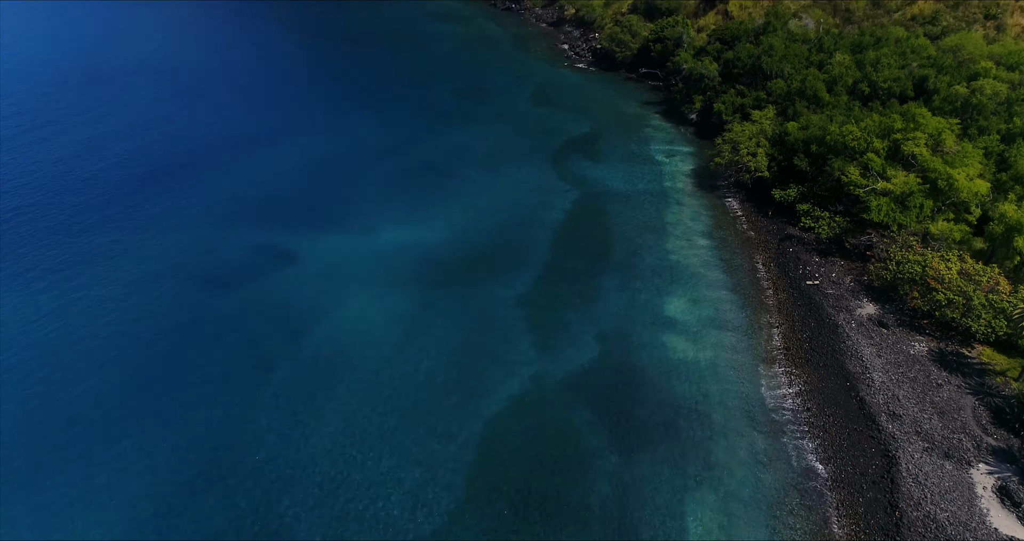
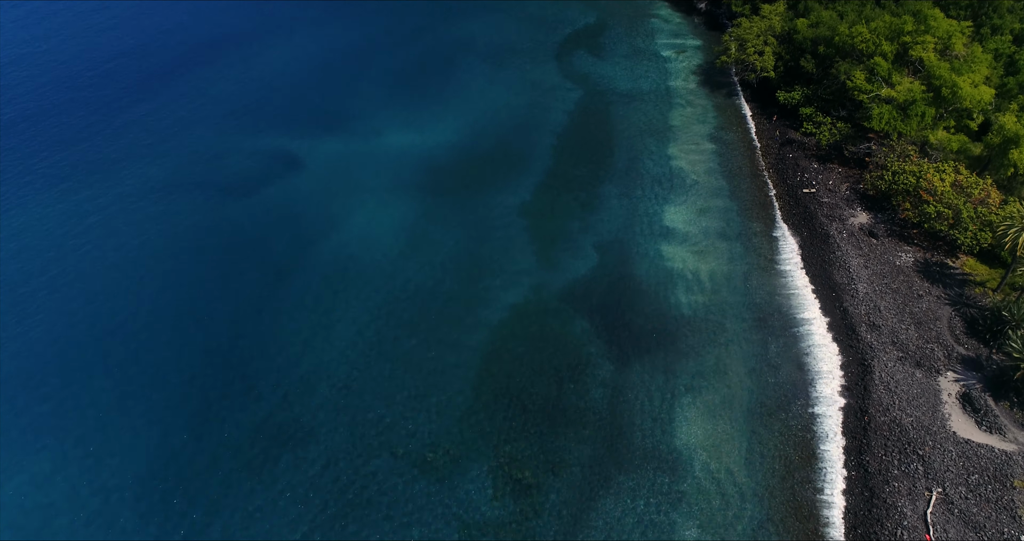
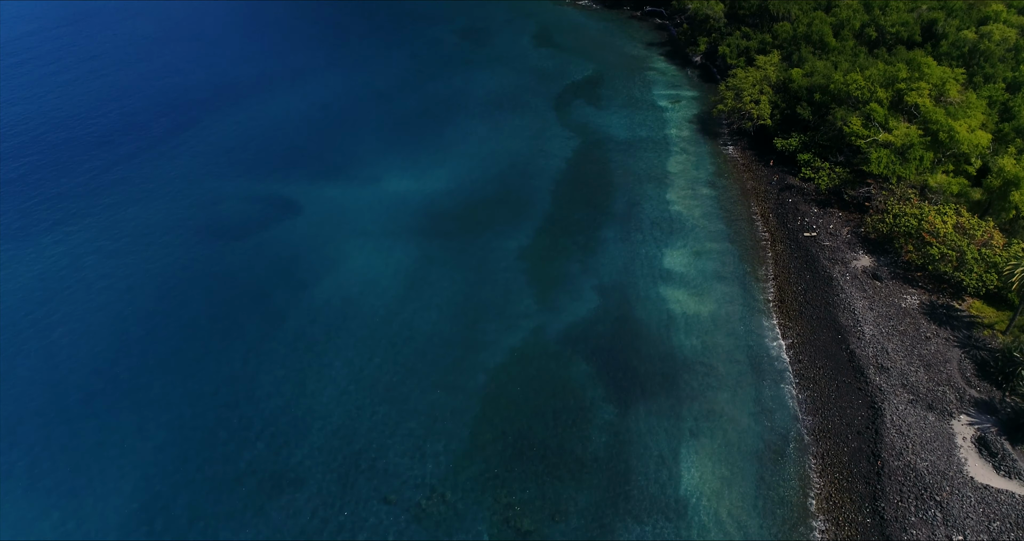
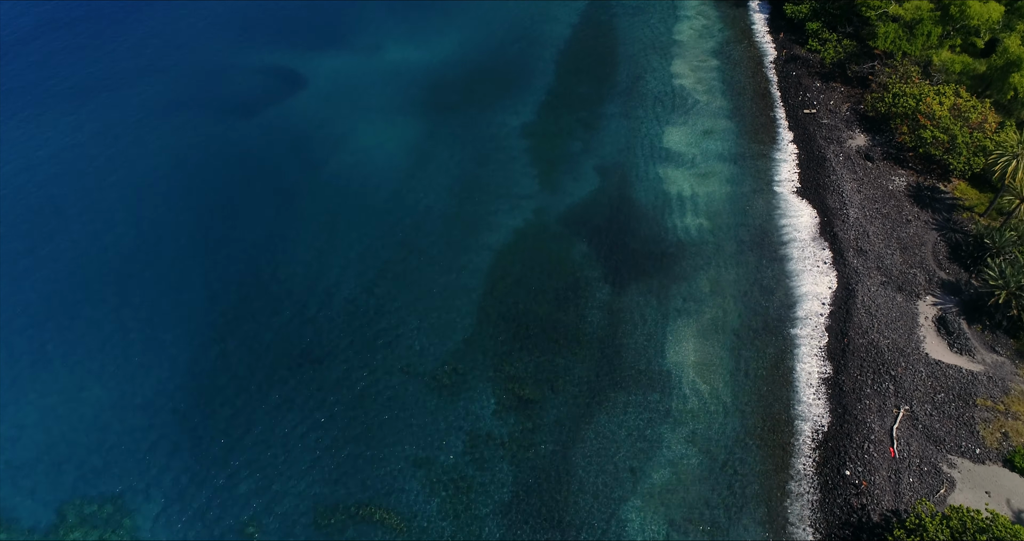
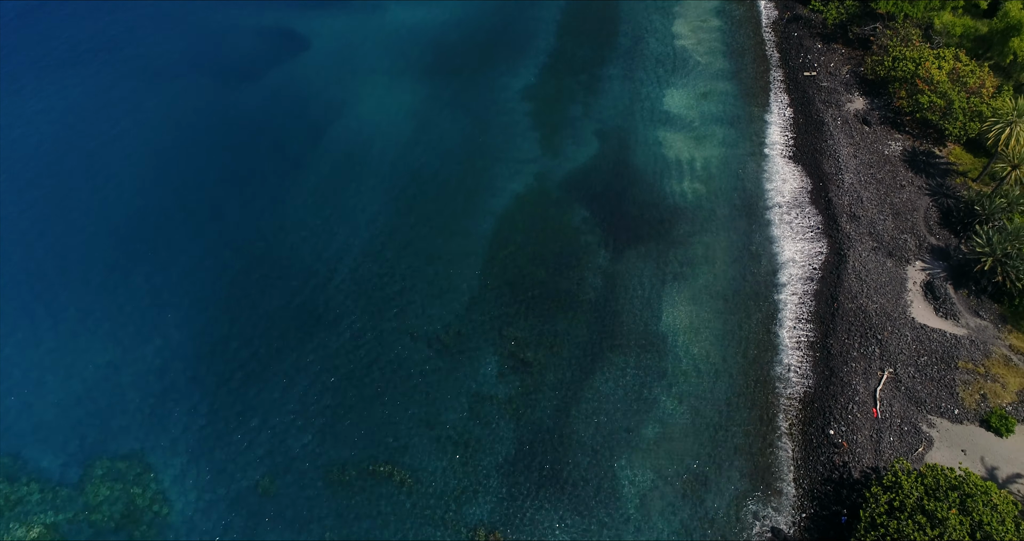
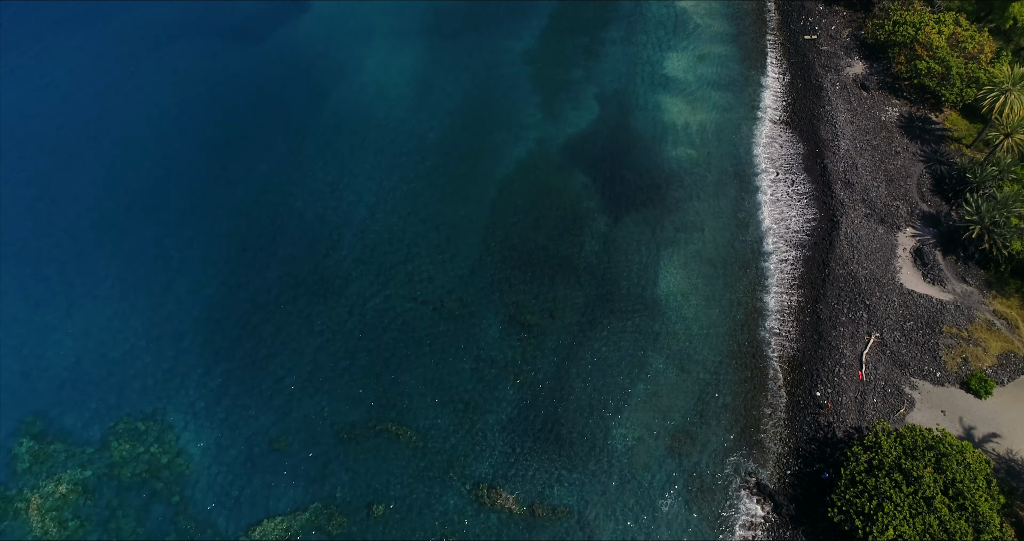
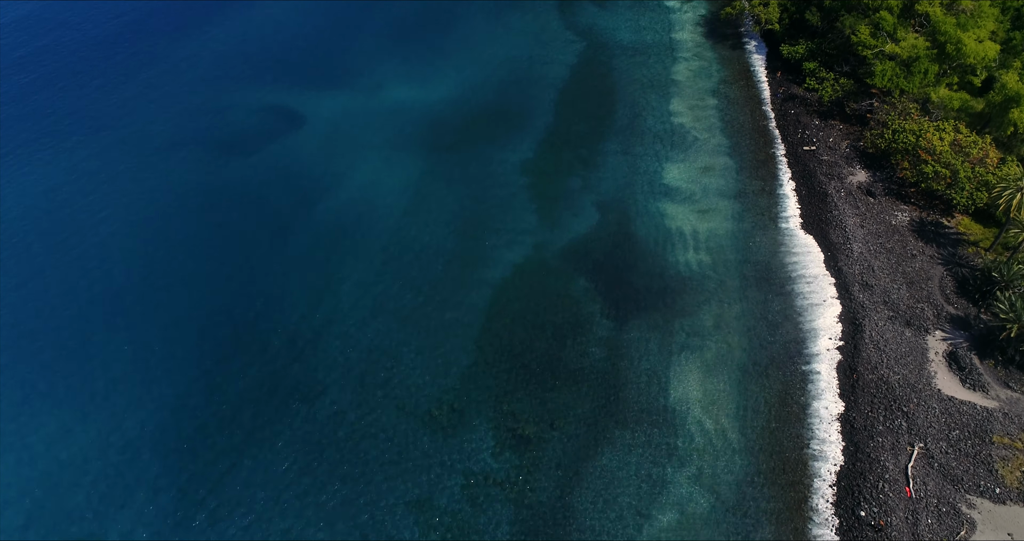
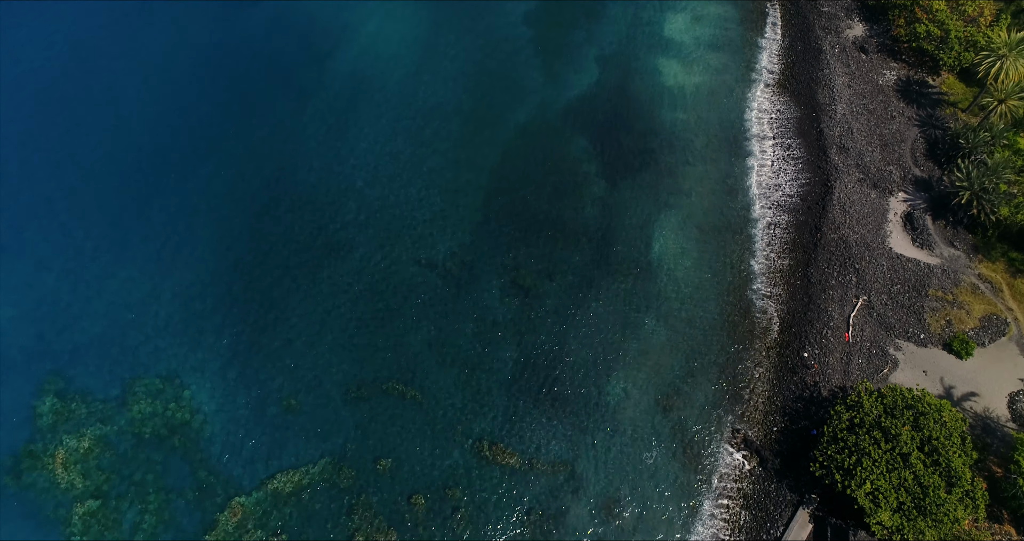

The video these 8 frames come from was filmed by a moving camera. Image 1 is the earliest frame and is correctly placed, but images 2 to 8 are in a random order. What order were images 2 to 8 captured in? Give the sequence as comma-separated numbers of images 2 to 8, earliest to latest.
3, 2, 7, 4, 5, 6, 8
